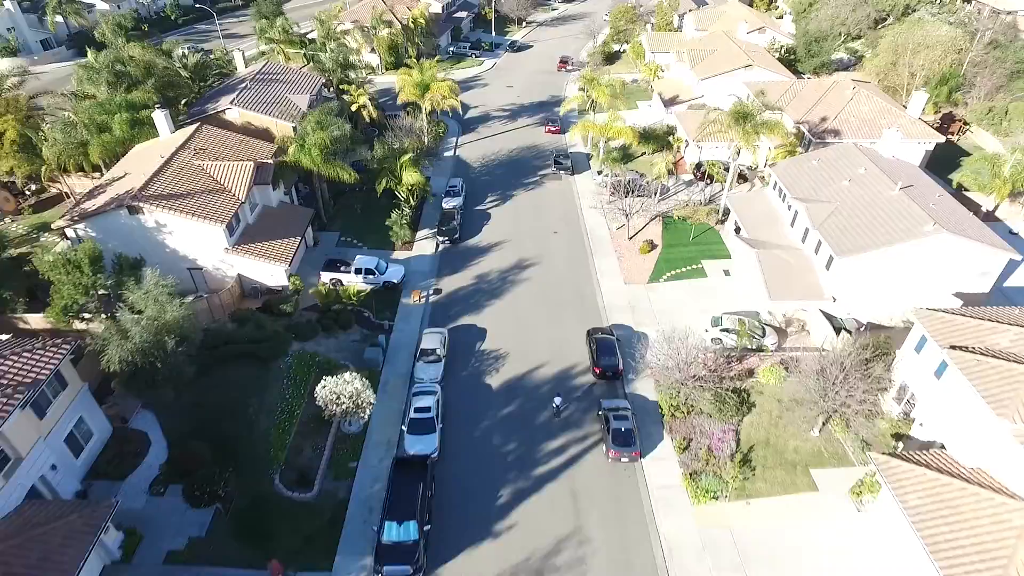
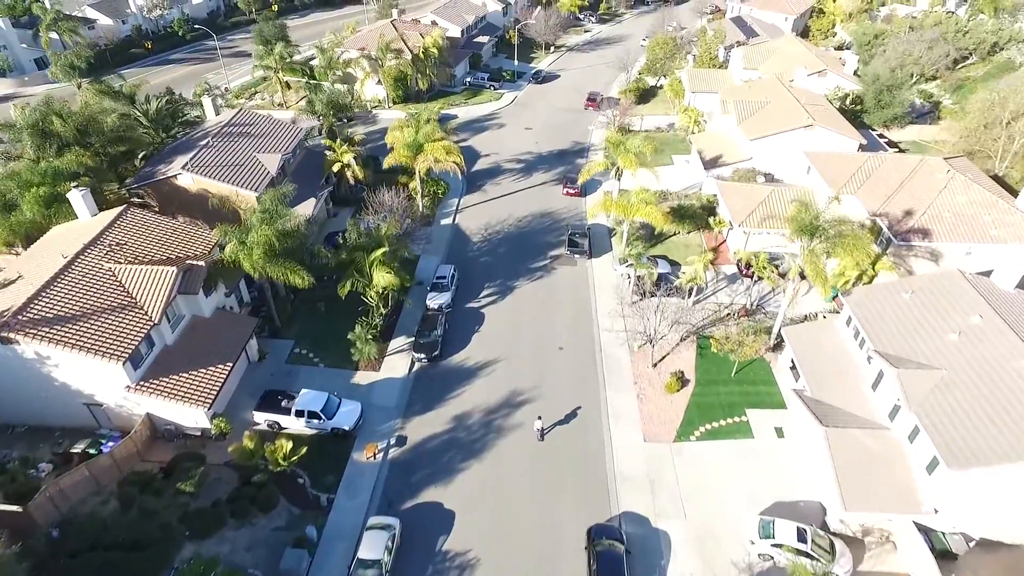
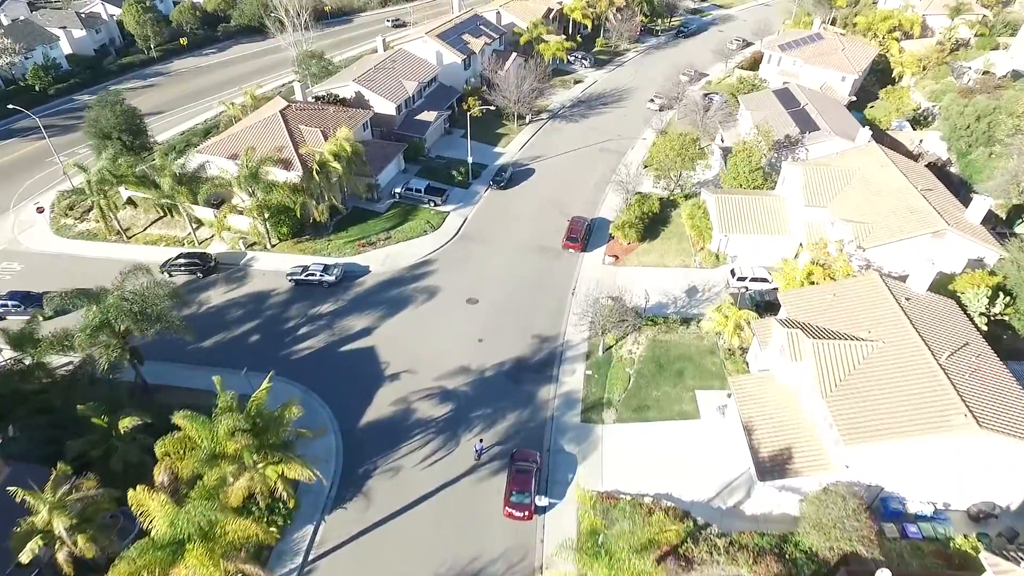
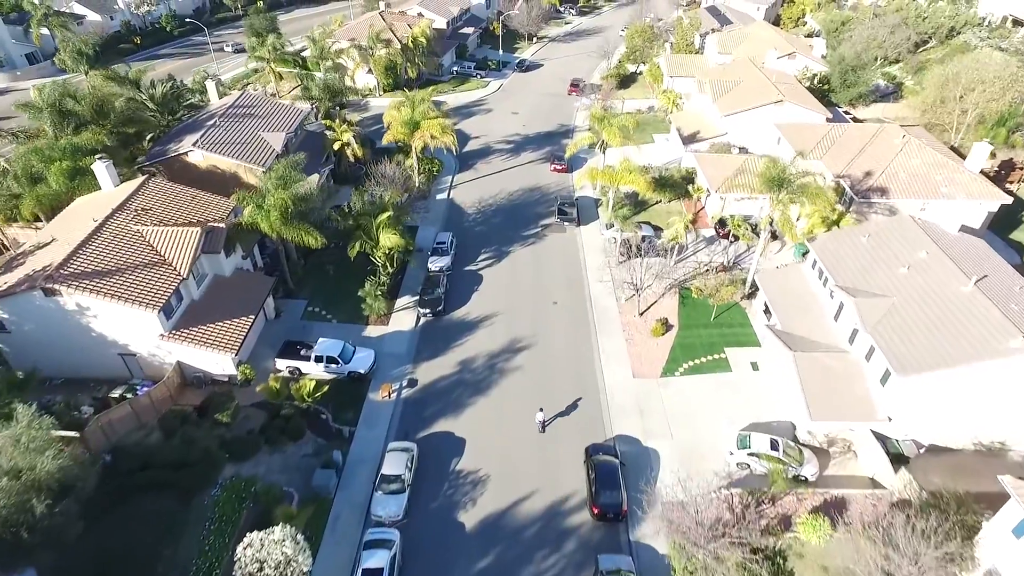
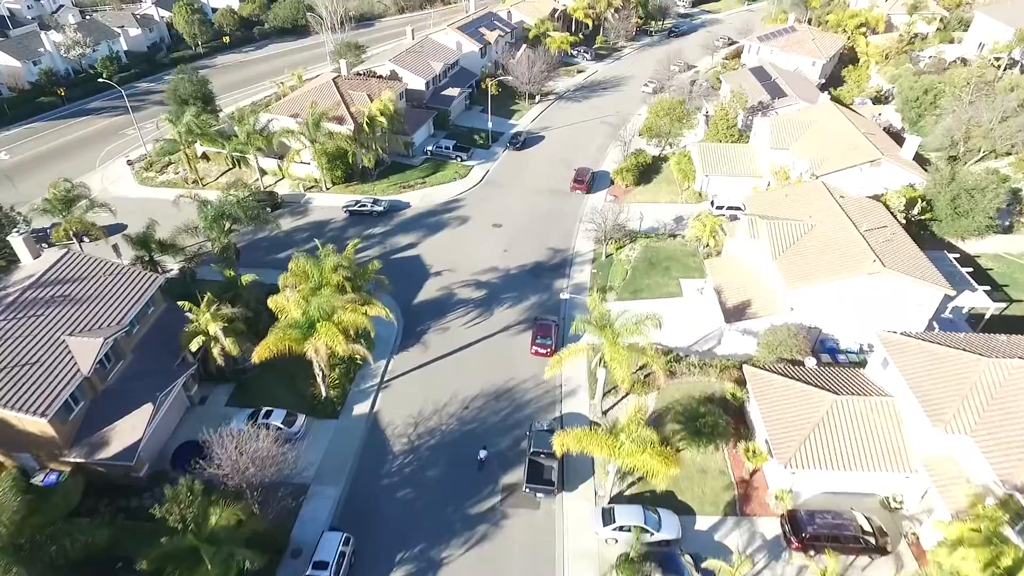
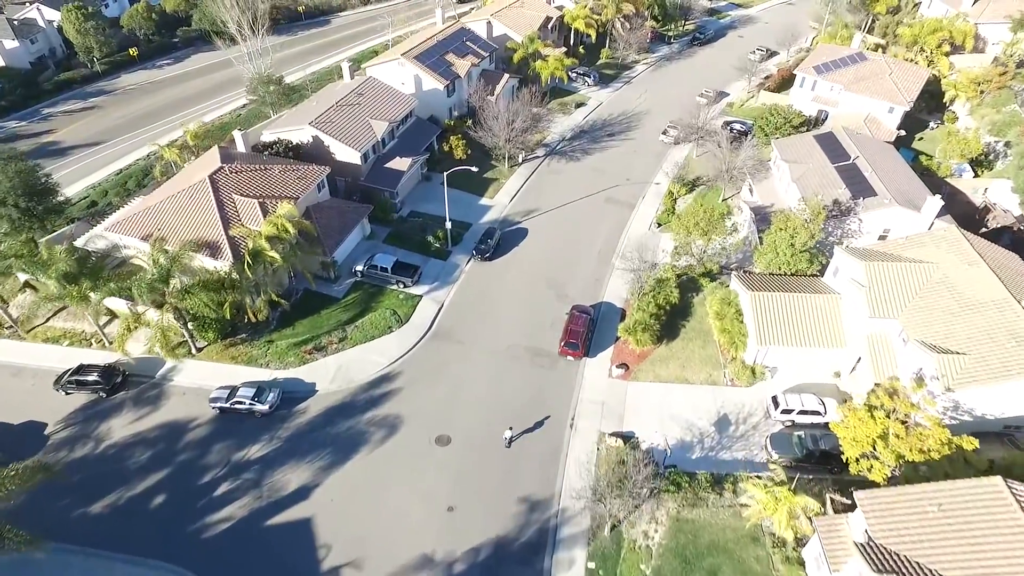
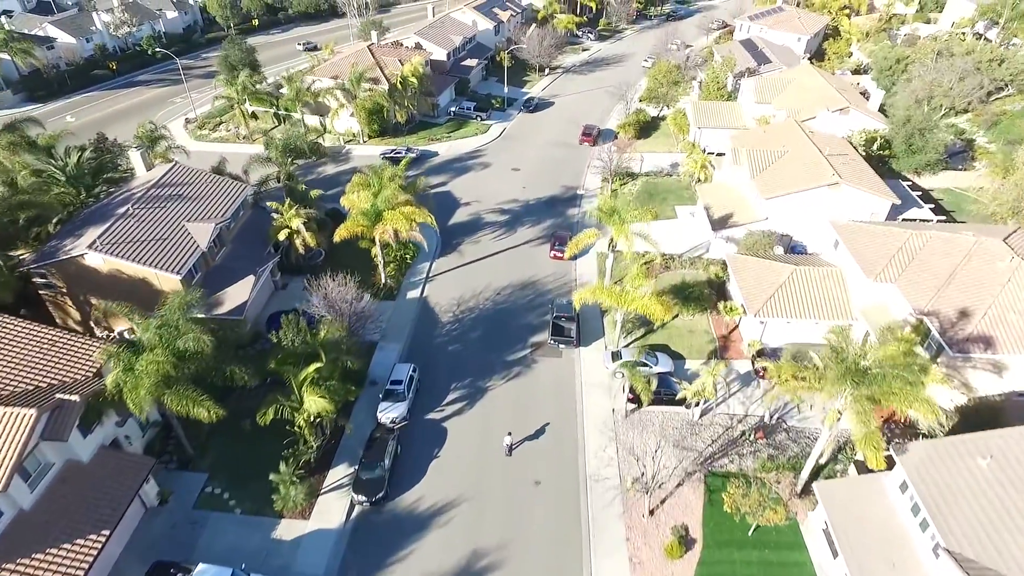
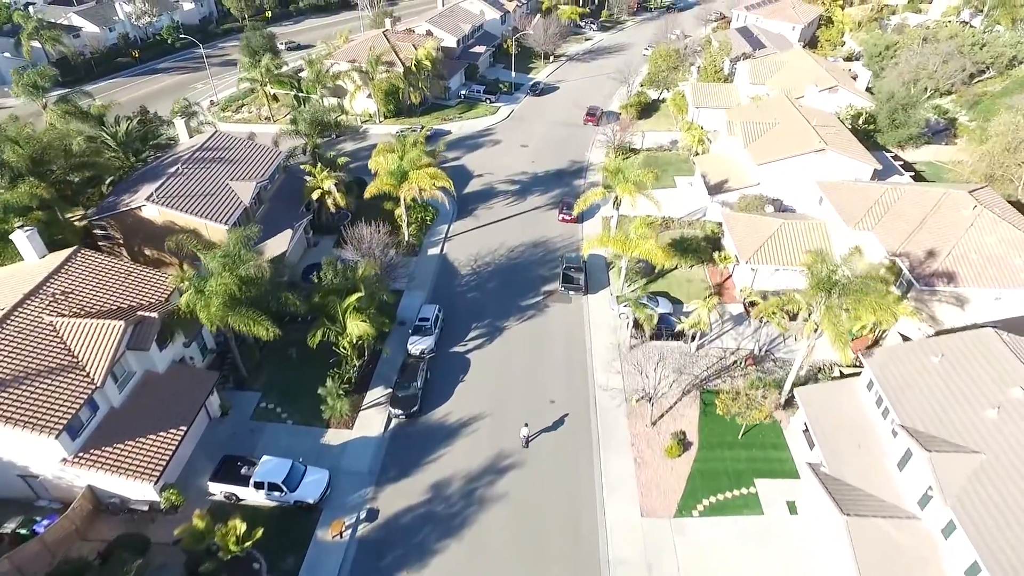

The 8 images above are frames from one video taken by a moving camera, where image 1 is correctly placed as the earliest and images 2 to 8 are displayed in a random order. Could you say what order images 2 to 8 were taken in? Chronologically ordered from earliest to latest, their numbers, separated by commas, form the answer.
4, 2, 8, 7, 5, 3, 6
